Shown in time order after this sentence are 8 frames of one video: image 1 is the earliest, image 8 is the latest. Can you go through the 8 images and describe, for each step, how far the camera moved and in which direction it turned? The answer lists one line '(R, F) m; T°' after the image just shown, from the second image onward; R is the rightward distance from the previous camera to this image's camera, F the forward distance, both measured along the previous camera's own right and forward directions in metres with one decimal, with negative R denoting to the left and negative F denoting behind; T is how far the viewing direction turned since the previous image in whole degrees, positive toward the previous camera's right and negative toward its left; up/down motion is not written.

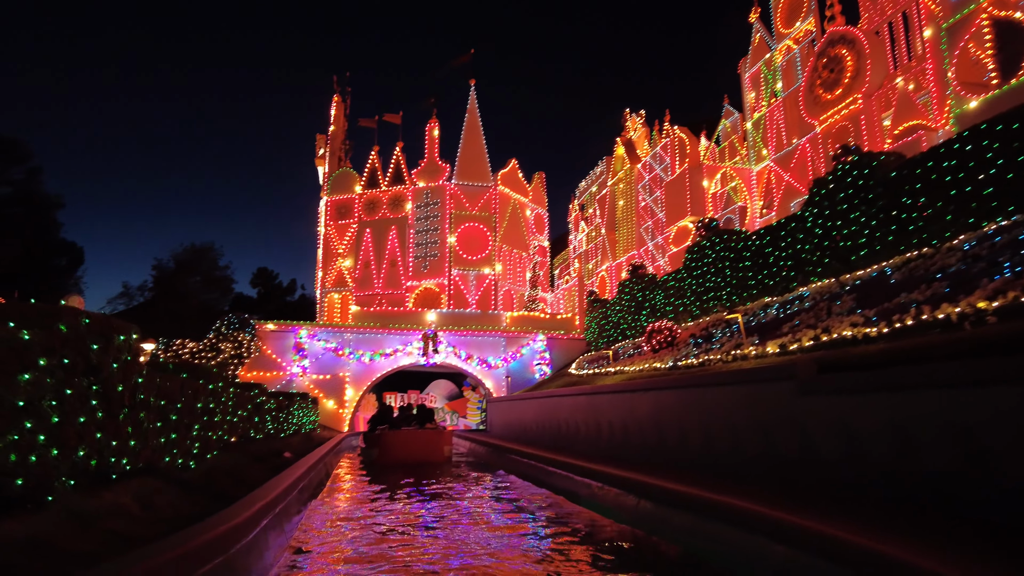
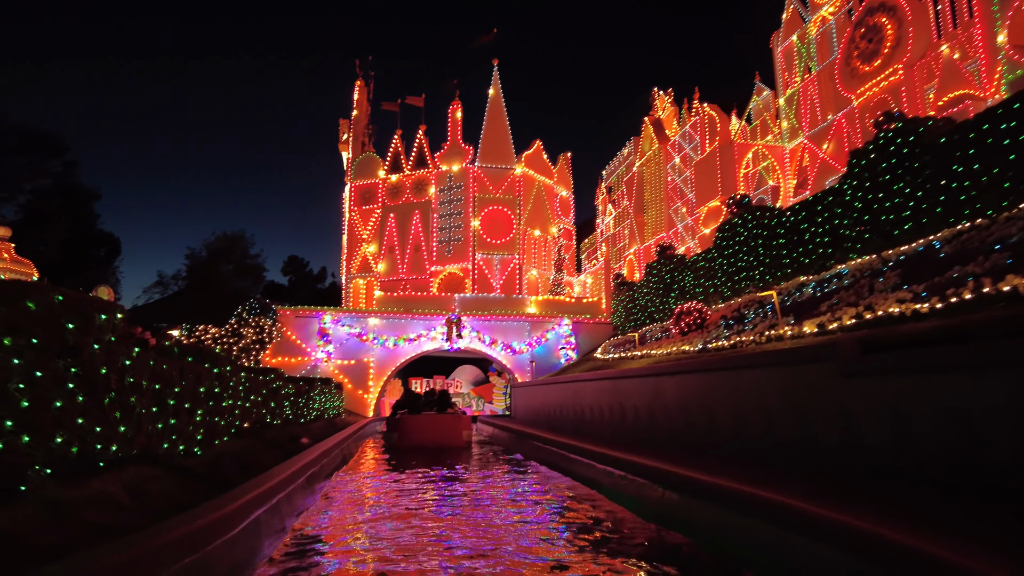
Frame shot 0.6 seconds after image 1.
(+0.1, +0.4) m; -3°
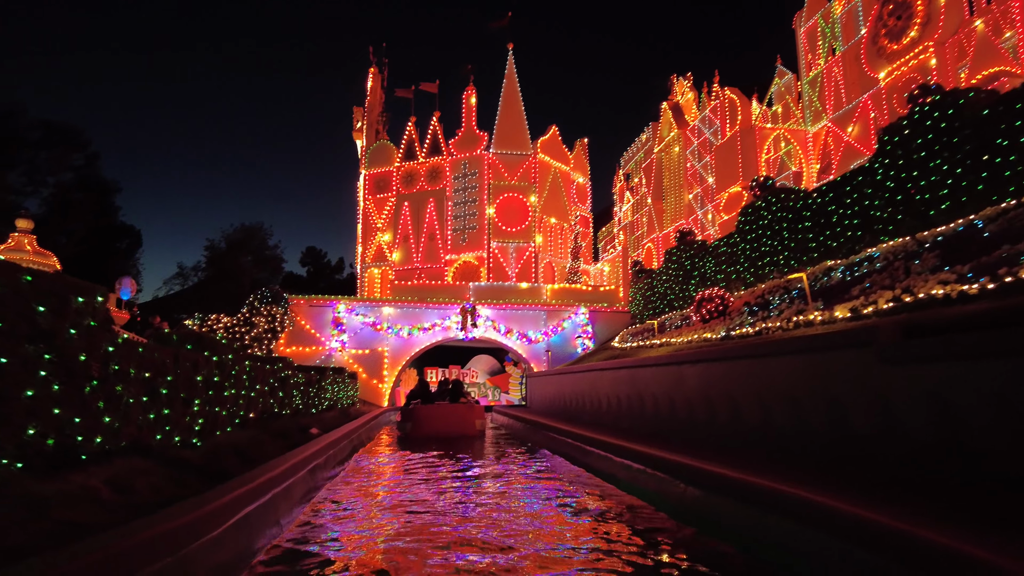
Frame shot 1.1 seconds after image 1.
(+0.1, +0.4) m; -2°
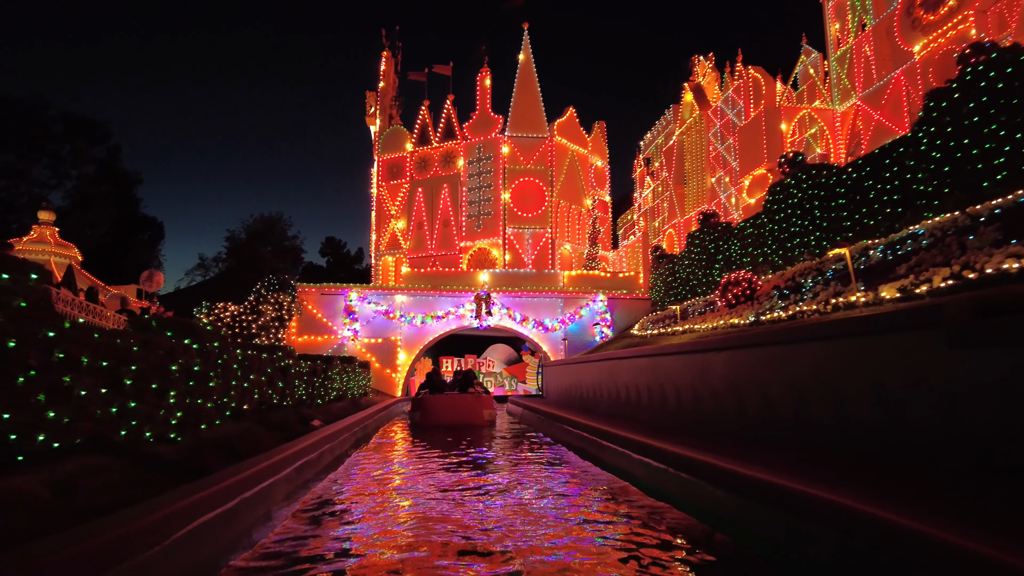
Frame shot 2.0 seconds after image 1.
(+0.1, +0.7) m; -2°
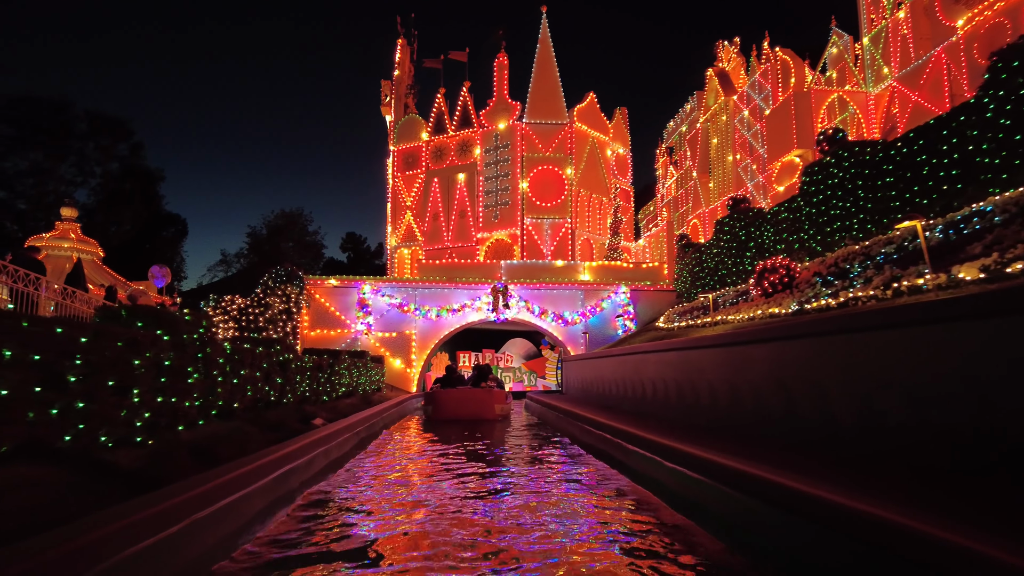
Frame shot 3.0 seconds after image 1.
(+0.1, +0.8) m; -2°
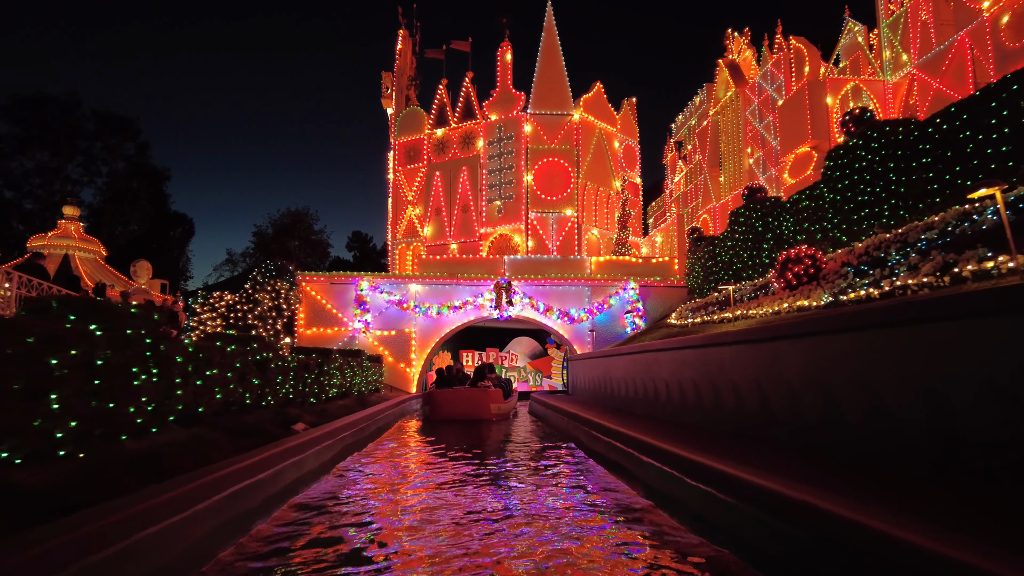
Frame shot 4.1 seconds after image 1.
(+0.1, +0.8) m; -1°
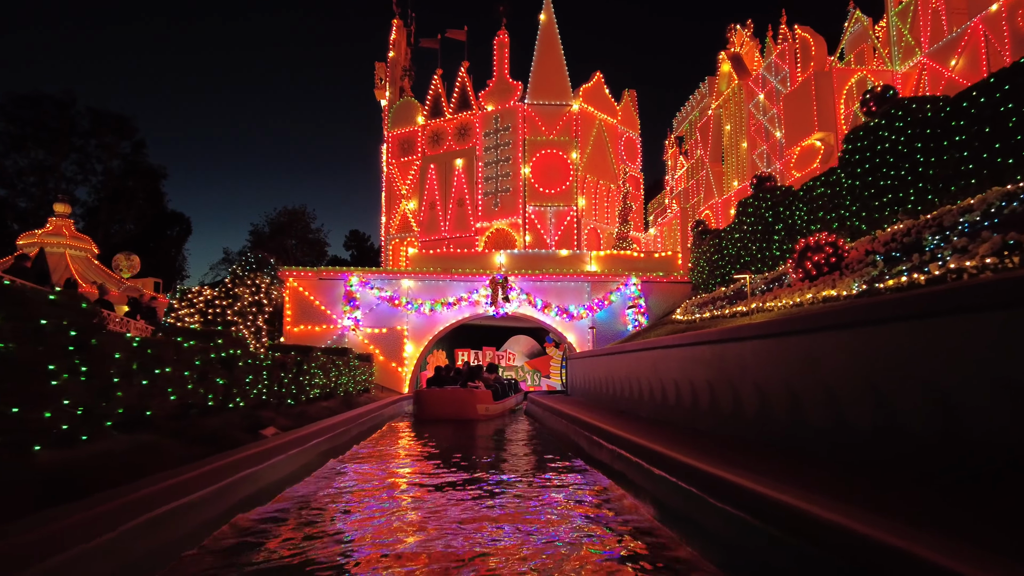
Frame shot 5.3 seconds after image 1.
(+0.1, +0.8) m; 0°
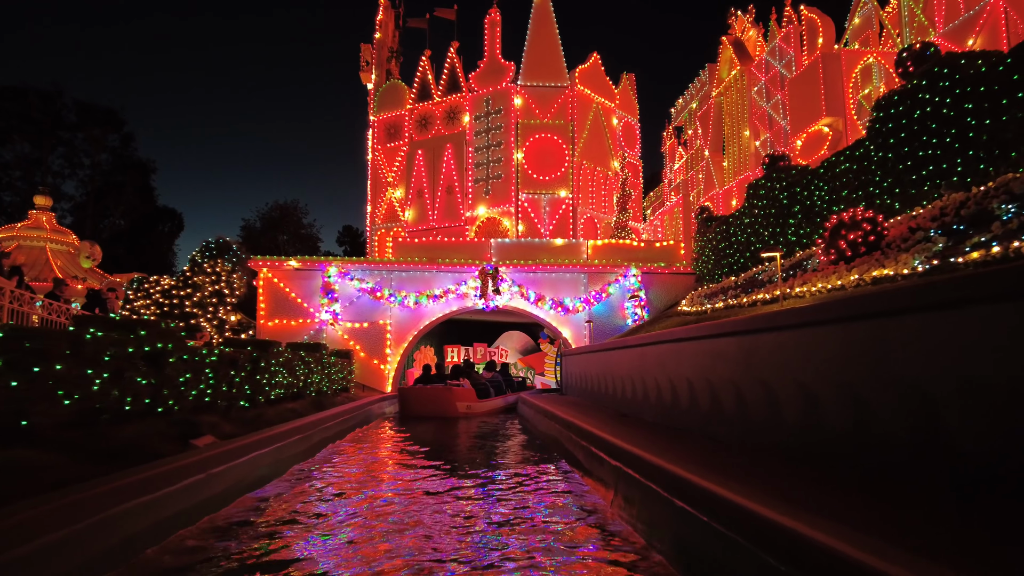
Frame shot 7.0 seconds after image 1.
(+0.1, +1.3) m; 0°
